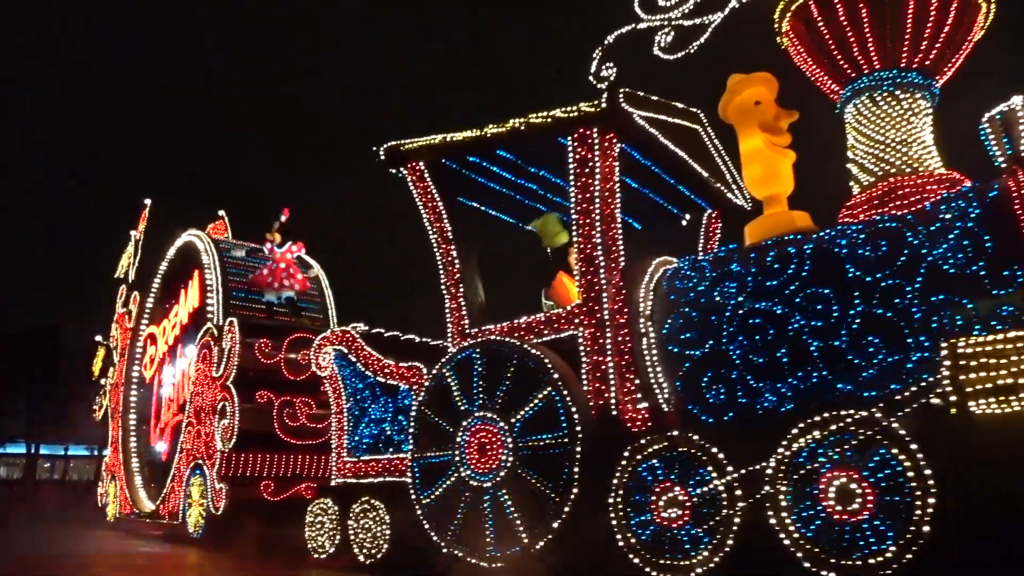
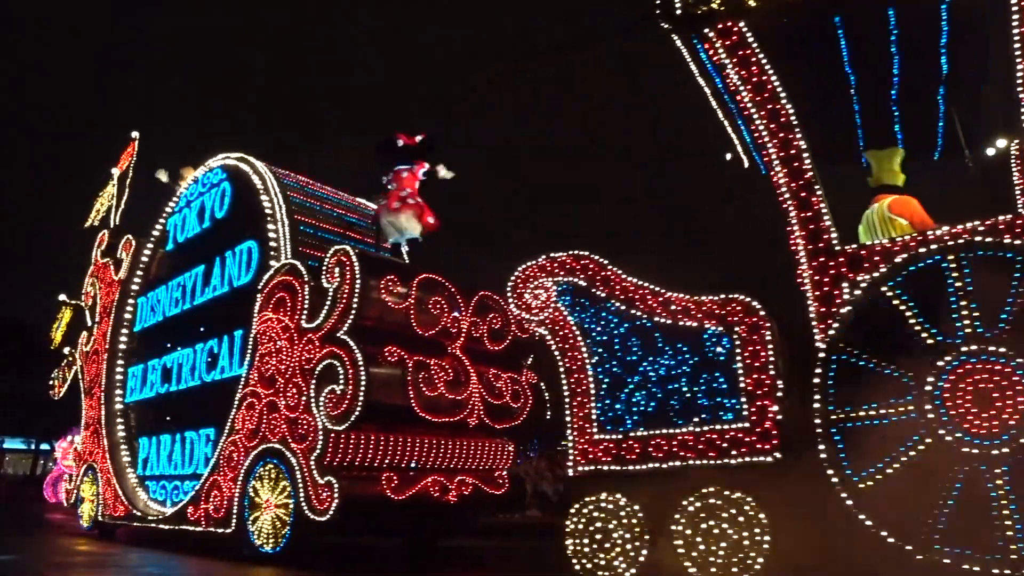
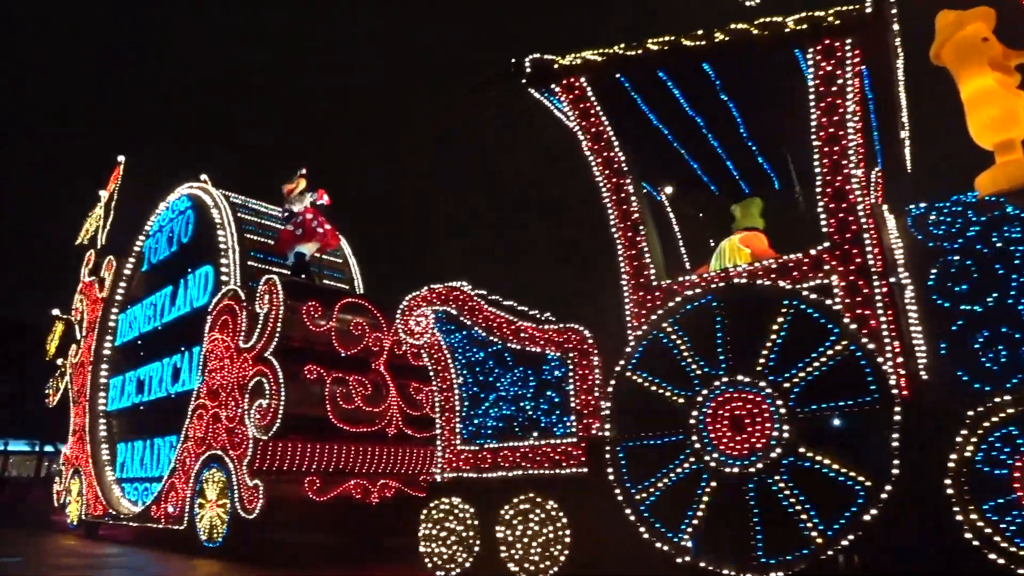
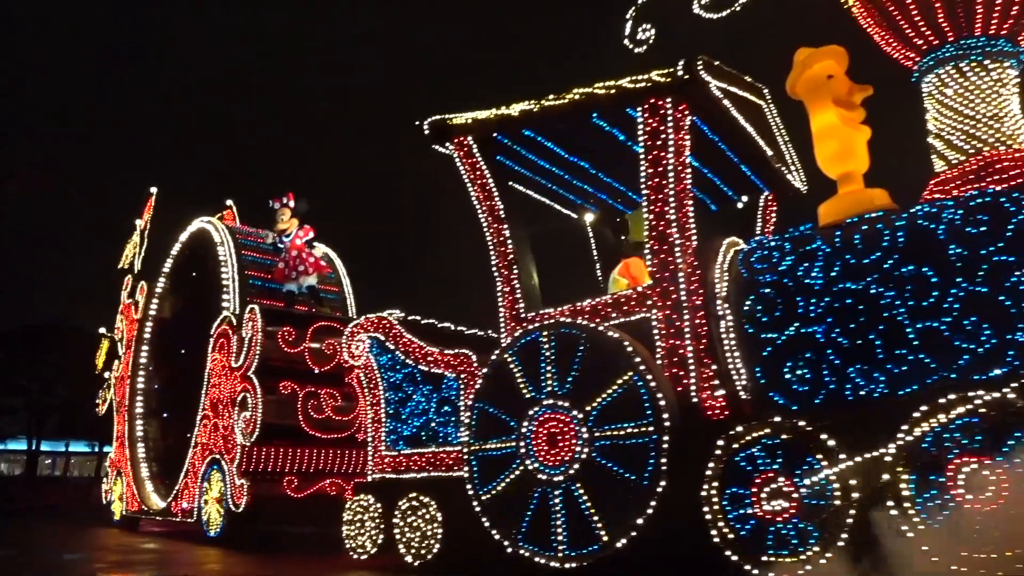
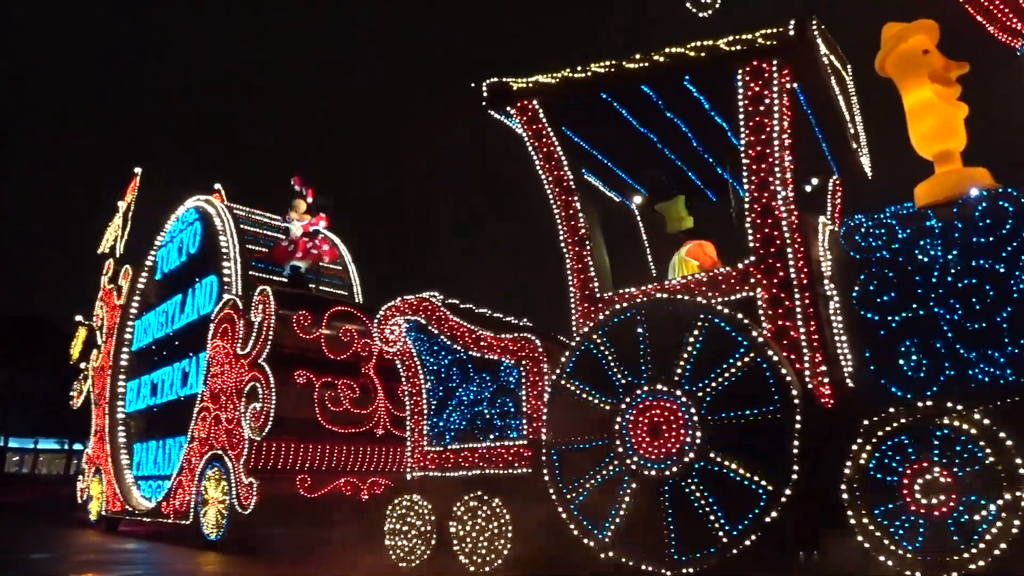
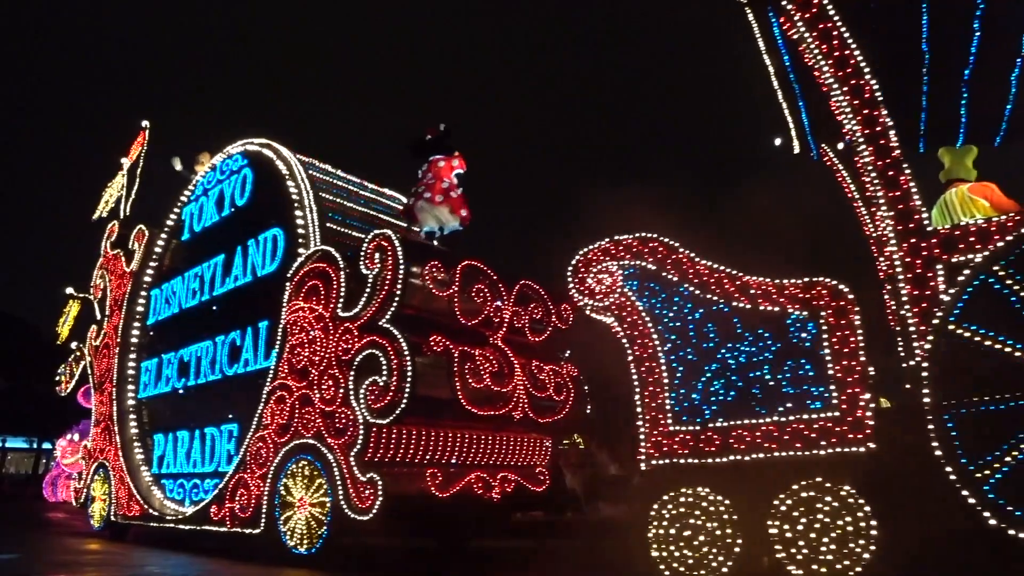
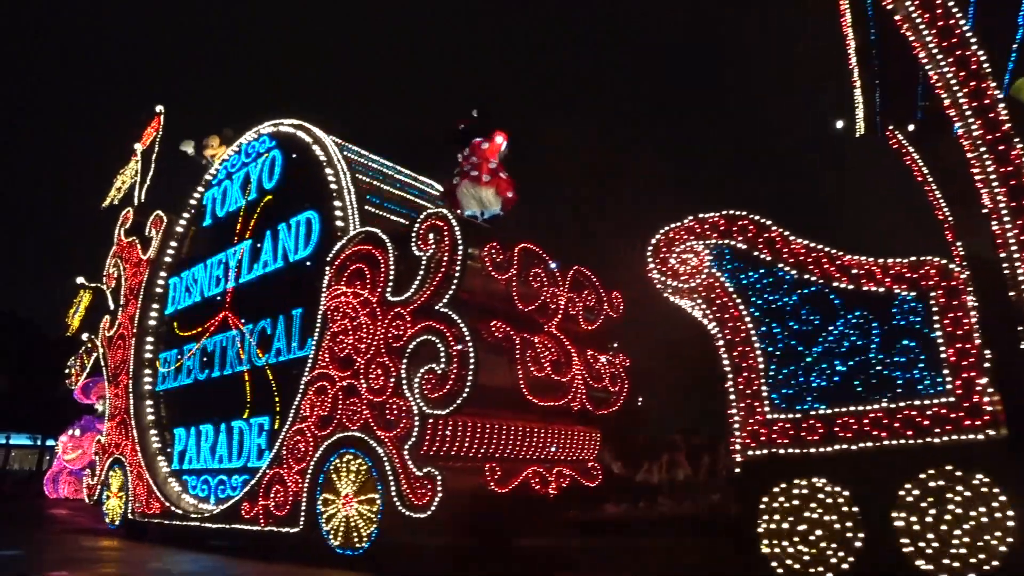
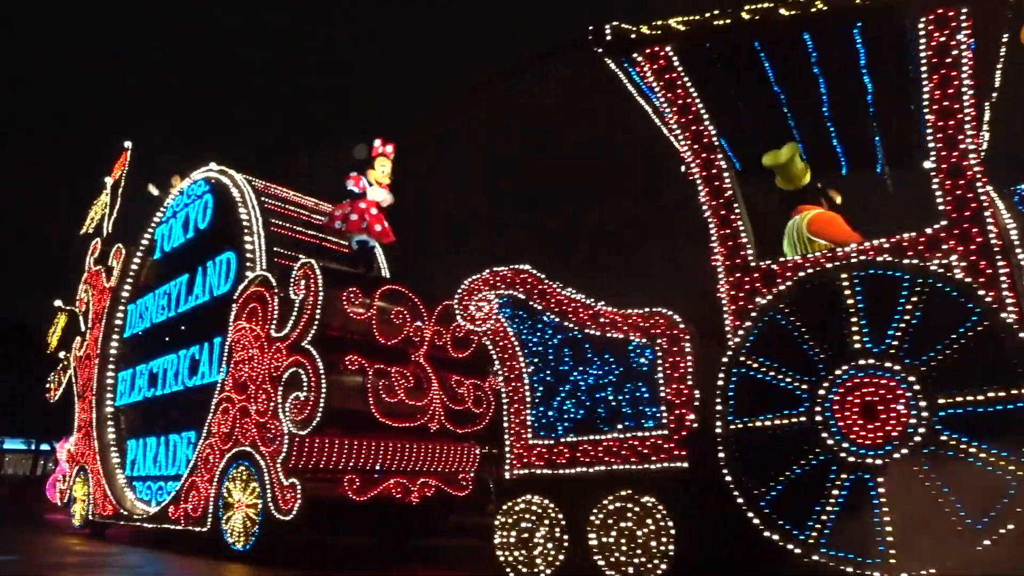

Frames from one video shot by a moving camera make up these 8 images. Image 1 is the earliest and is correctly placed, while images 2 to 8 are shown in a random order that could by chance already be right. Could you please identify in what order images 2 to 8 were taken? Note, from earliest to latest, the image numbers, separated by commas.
4, 5, 3, 8, 2, 6, 7
